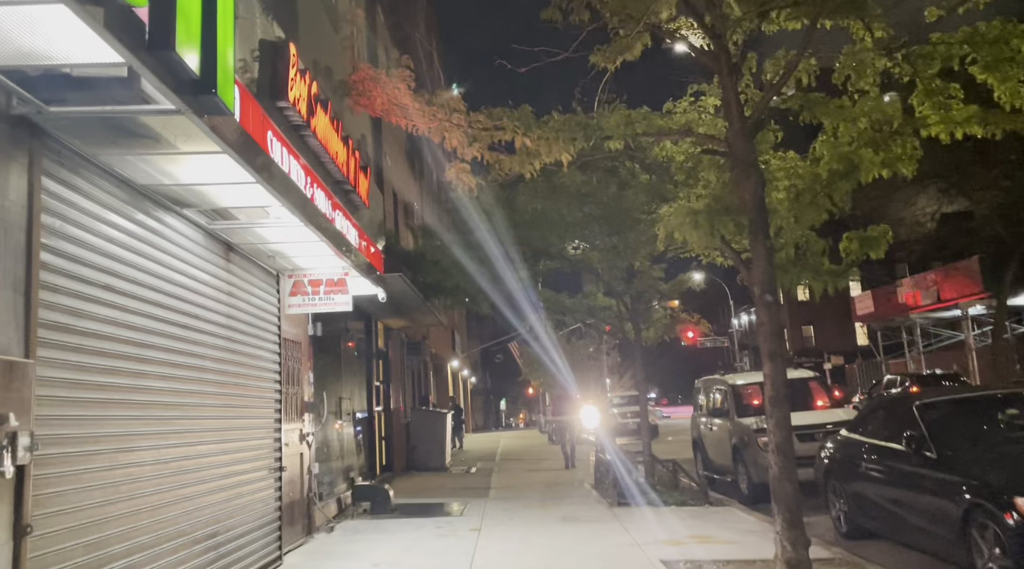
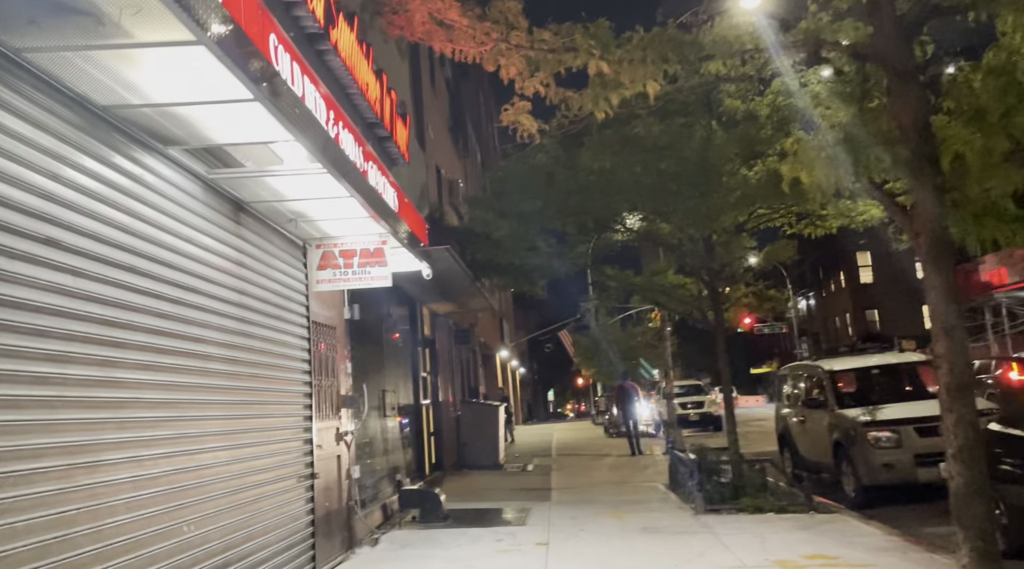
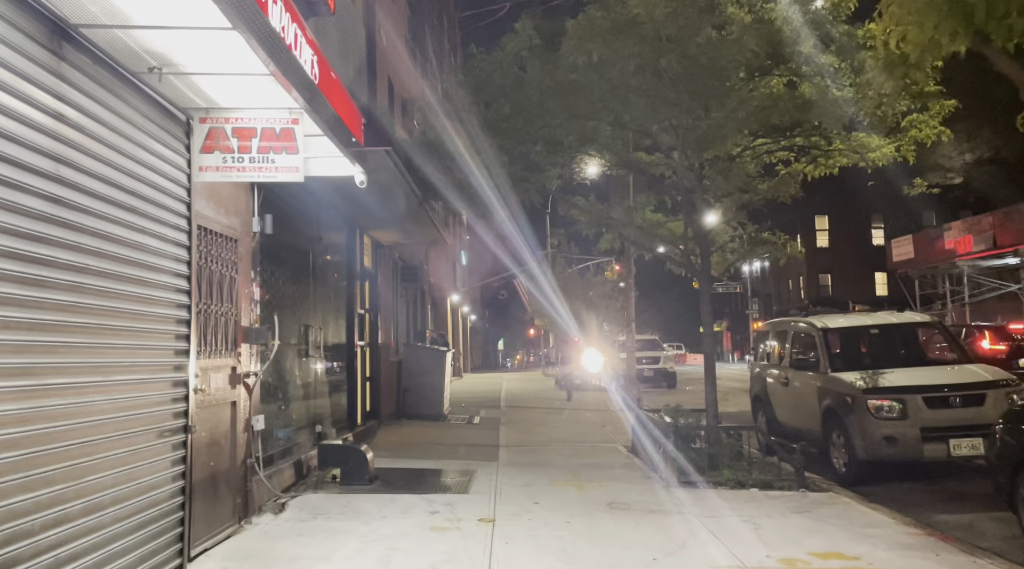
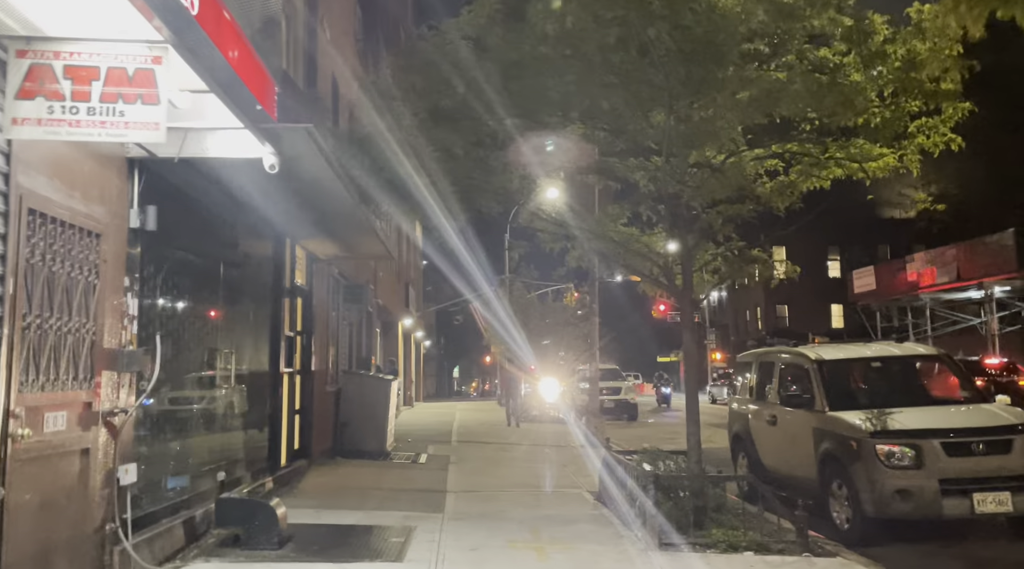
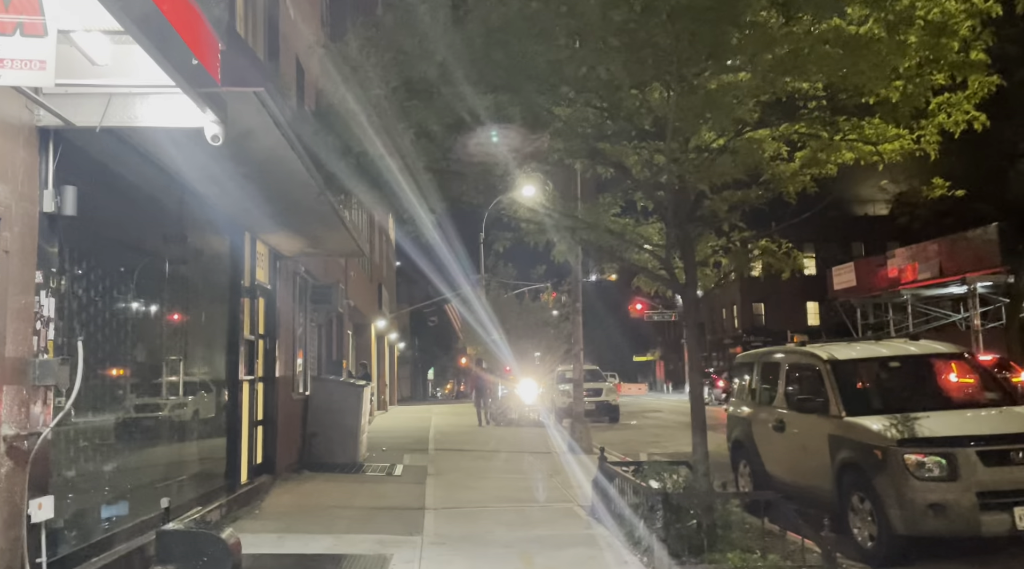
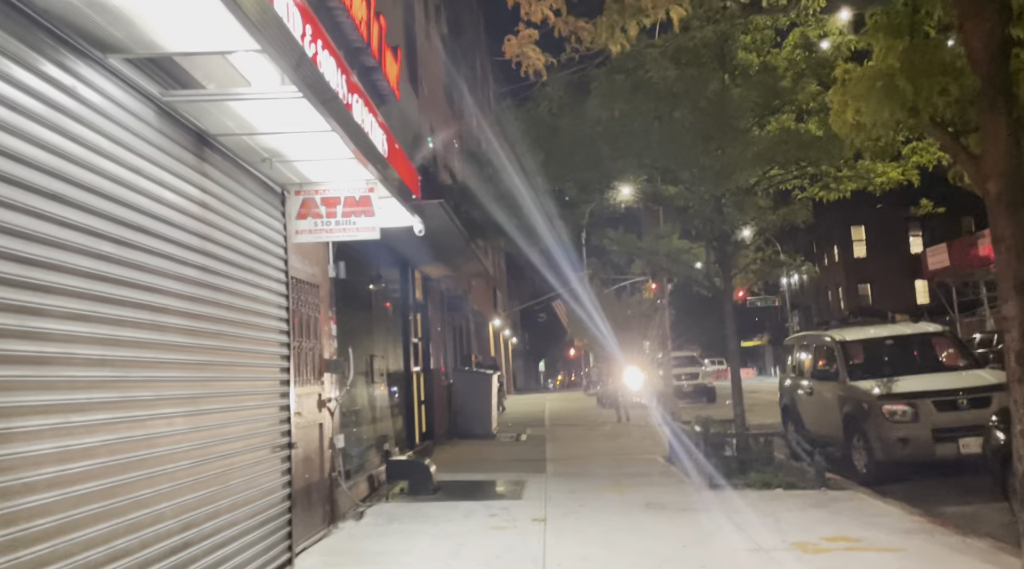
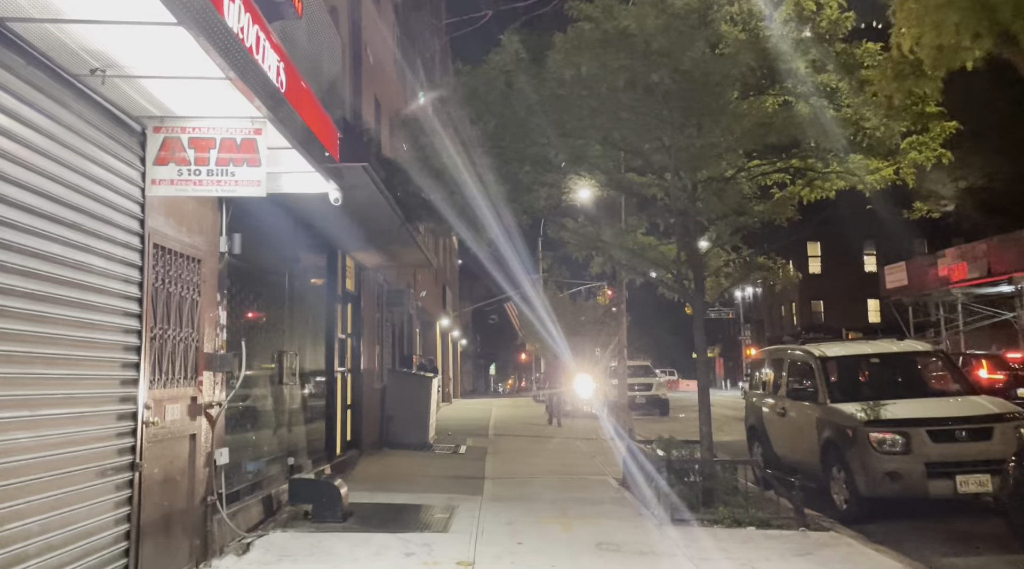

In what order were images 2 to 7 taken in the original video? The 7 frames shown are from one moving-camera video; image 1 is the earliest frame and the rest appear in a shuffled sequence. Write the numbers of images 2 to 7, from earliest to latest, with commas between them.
2, 6, 3, 7, 4, 5
